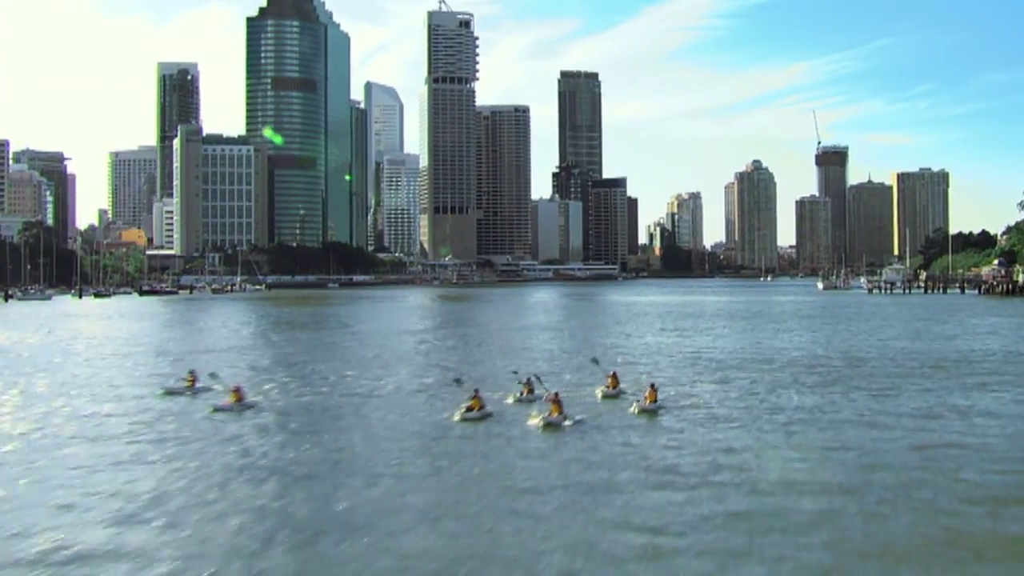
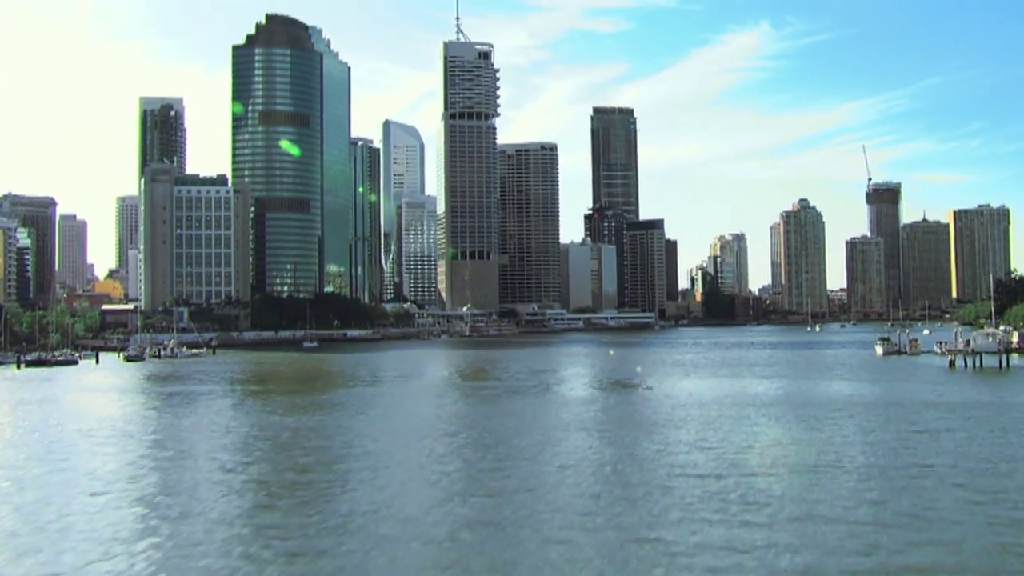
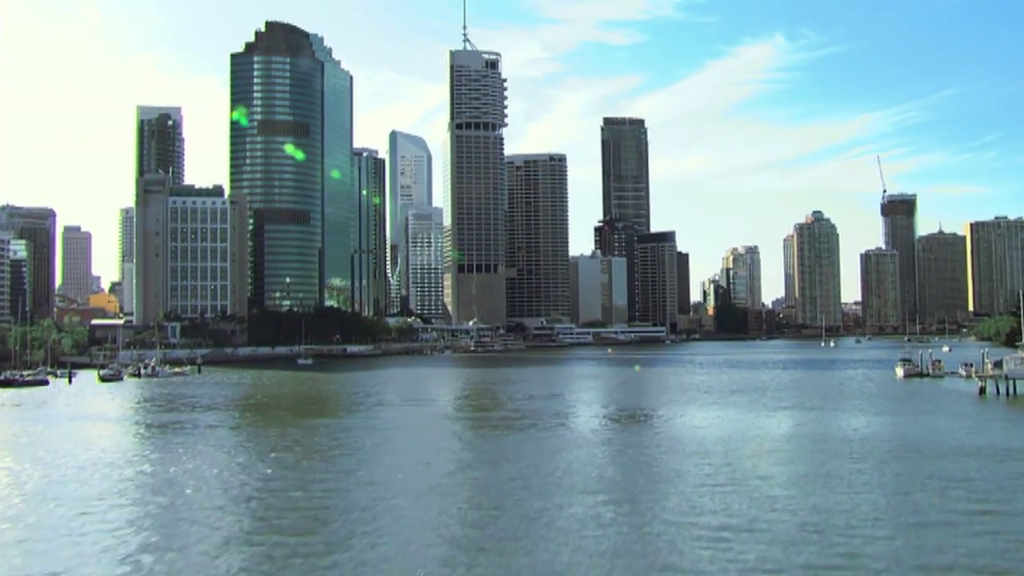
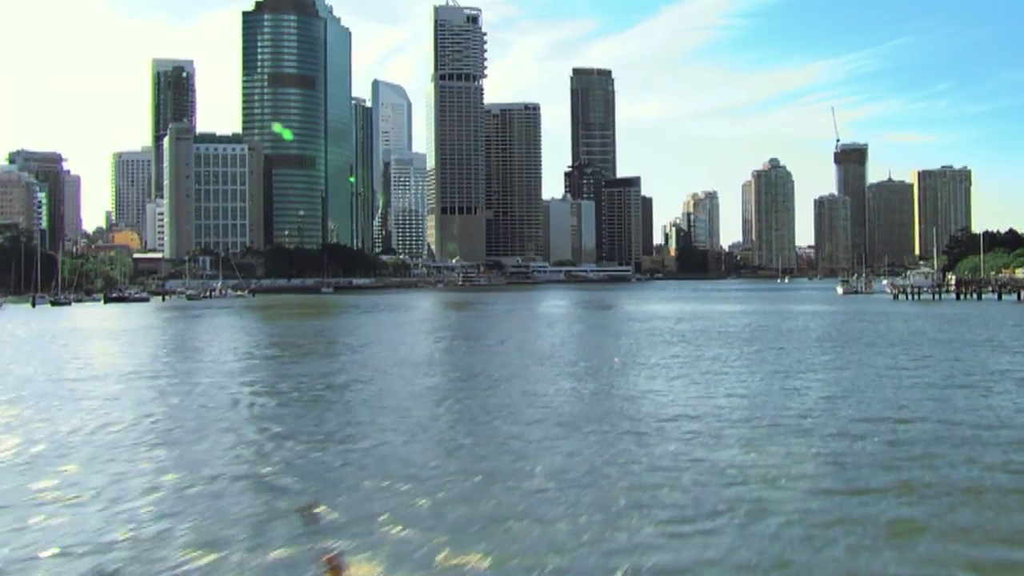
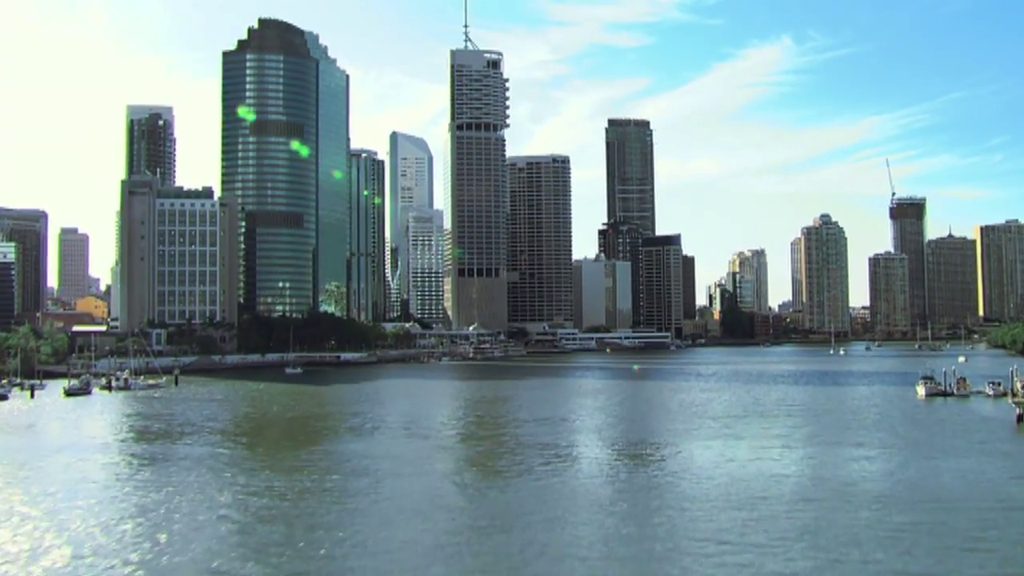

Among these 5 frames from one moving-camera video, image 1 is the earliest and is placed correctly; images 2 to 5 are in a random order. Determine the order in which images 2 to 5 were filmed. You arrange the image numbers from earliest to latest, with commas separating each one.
4, 2, 3, 5
